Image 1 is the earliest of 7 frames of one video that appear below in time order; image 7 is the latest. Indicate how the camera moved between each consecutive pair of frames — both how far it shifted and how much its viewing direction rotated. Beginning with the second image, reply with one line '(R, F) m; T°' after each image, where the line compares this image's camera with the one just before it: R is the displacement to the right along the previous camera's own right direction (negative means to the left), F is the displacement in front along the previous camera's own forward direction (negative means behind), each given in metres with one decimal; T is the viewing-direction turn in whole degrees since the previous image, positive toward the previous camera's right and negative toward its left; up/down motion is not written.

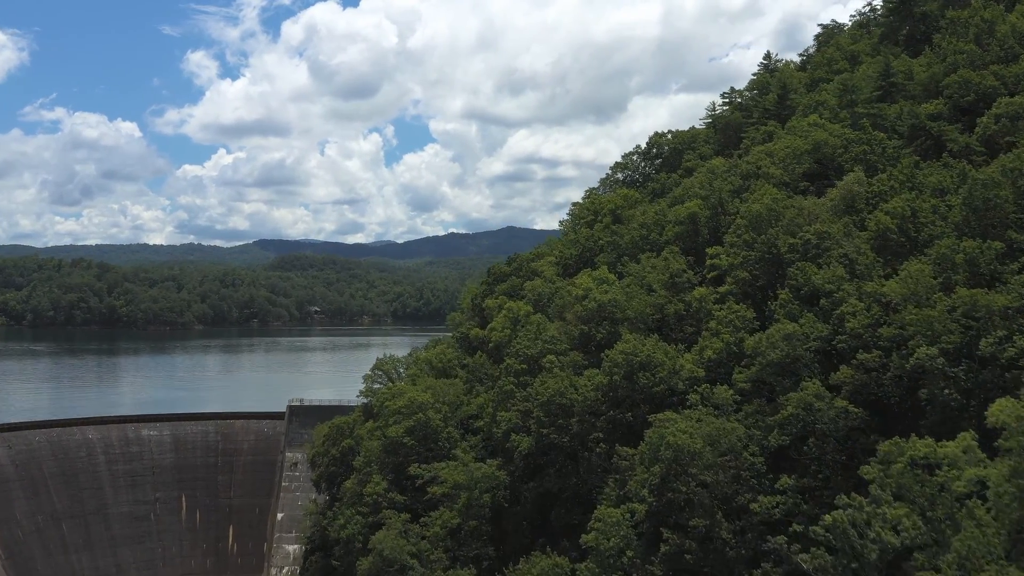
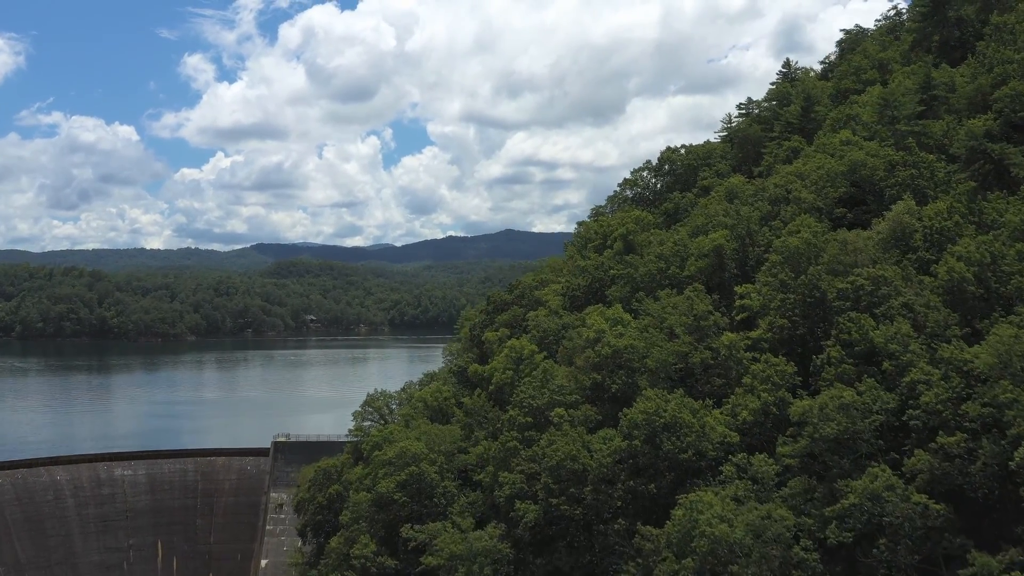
(-0.1, +4.6) m; 0°
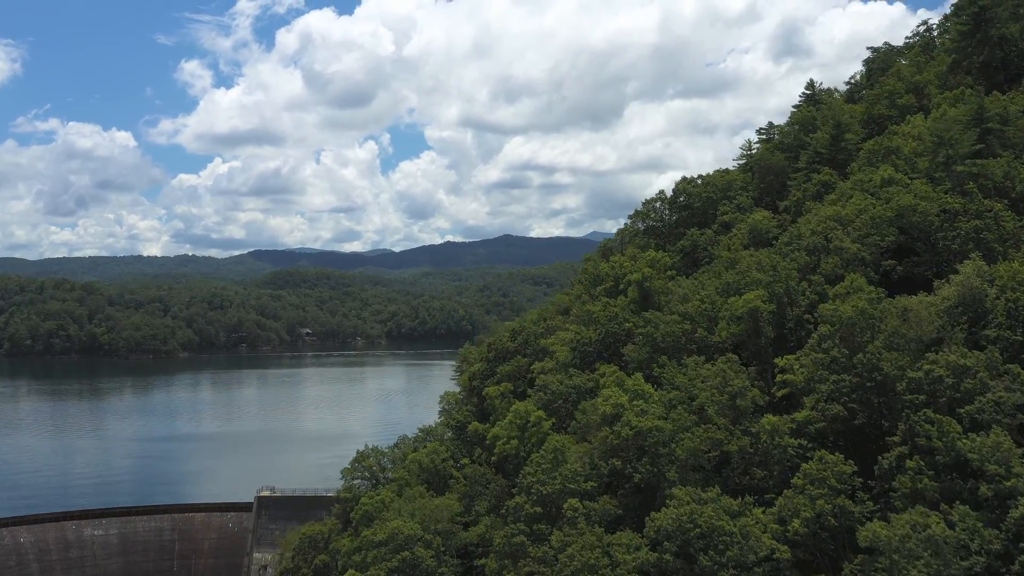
(-0.2, +4.7) m; 0°
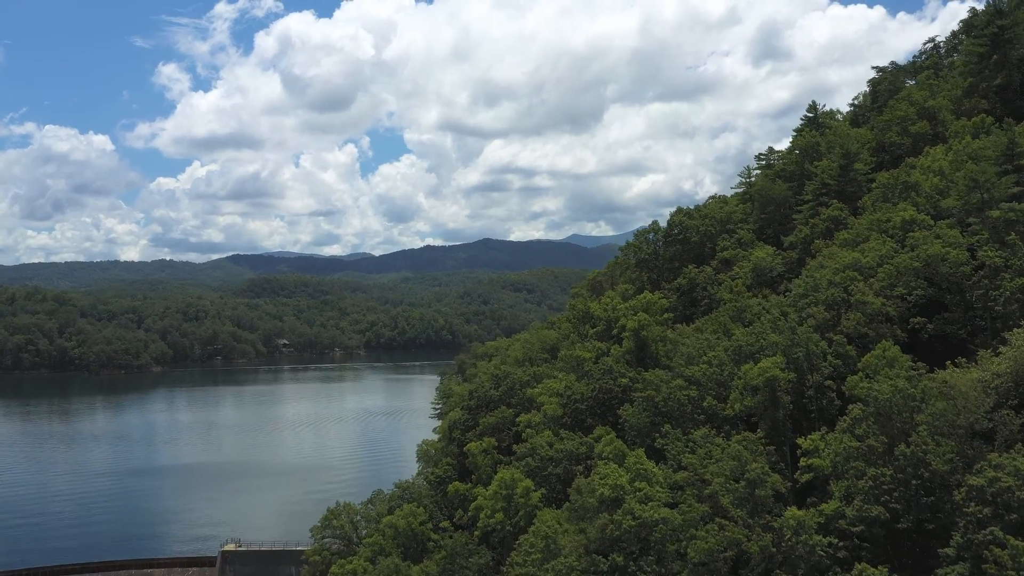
(-0.1, +3.8) m; +1°
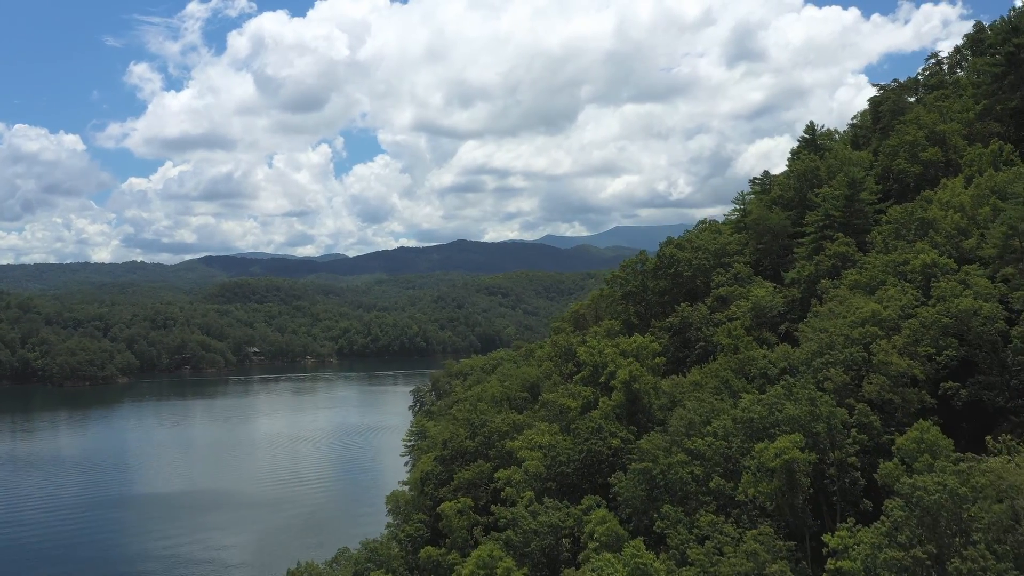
(-0.1, +3.8) m; +1°
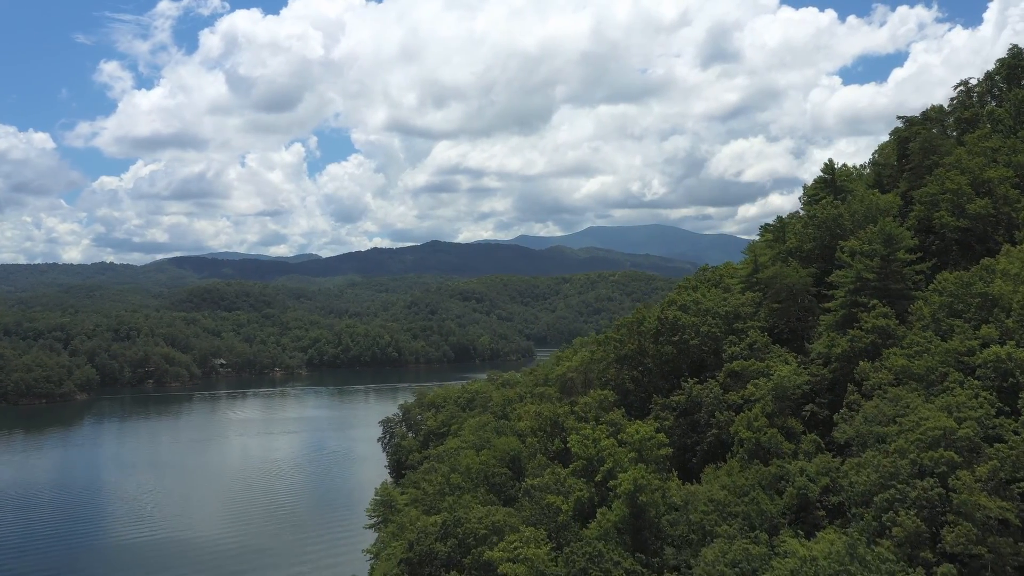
(-0.1, +6.3) m; +1°
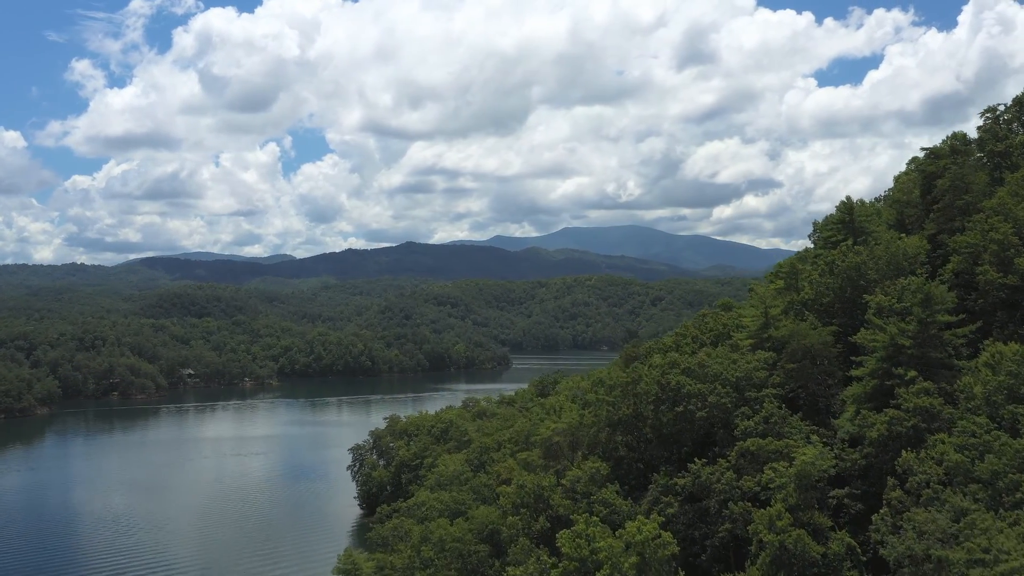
(-0.1, +5.0) m; +1°
